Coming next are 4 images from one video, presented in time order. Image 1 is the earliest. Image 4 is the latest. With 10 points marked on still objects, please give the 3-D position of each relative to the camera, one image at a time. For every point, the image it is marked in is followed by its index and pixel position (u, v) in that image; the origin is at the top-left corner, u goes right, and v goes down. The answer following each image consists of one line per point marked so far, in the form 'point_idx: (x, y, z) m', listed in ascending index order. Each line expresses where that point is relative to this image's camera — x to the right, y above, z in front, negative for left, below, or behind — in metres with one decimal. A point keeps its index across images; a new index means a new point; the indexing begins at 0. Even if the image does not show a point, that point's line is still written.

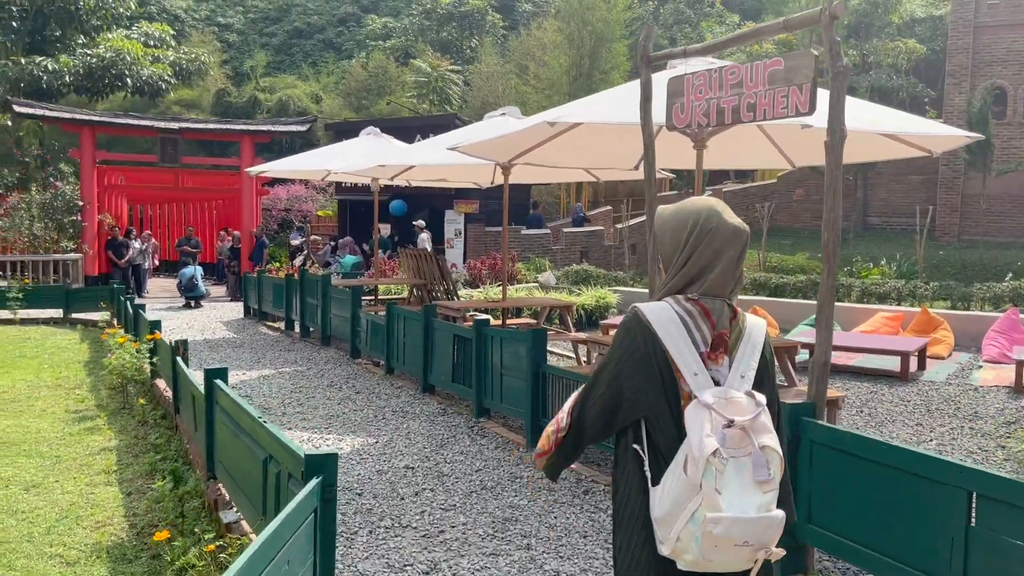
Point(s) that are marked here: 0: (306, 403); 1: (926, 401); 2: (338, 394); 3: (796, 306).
0: (-1.7, -1.0, +7.2) m
1: (+3.7, -1.0, +7.7) m
2: (-1.5, -0.9, +7.6) m
3: (+3.9, -0.2, +11.6) m
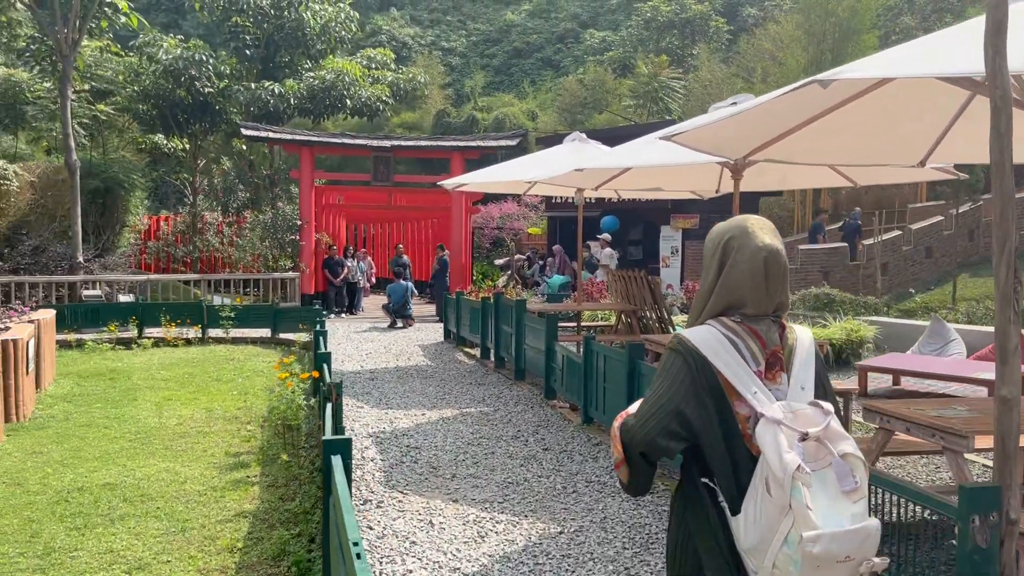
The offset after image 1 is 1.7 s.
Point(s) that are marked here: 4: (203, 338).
0: (-0.2, -1.2, +5.9) m
1: (+5.2, -1.3, +5.0) m
2: (+0.1, -1.2, +6.2) m
3: (+6.3, -0.6, +8.7) m
4: (-5.1, -0.8, +14.2) m
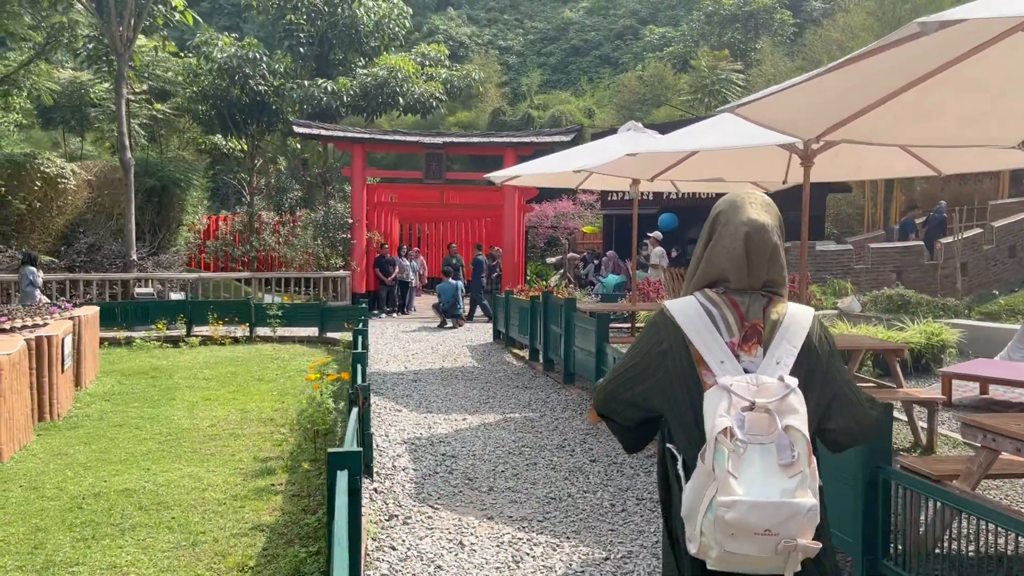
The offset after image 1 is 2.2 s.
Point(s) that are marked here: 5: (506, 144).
0: (+0.1, -1.2, +5.4) m
1: (+5.4, -1.3, +4.1) m
2: (+0.4, -1.1, +5.6) m
3: (+6.8, -0.6, +7.8) m
4: (-4.3, -0.8, +14.0) m
5: (-0.1, +3.3, +19.5) m
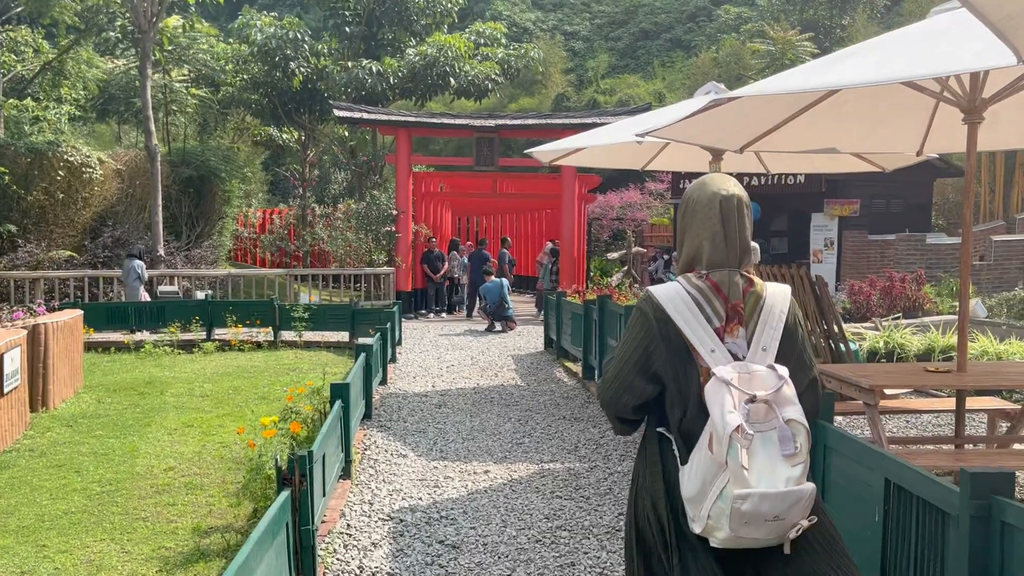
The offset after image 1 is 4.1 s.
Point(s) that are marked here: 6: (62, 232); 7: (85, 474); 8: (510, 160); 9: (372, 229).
0: (+0.2, -1.2, +3.6) m
1: (+5.4, -1.4, +1.8) m
2: (+0.5, -1.2, +3.8) m
3: (+7.1, -0.7, +5.4) m
4: (-3.5, -0.8, +12.5) m
5: (+1.1, +3.4, +17.7) m
6: (-8.5, +1.1, +16.1) m
7: (-2.9, -1.3, +5.8) m
8: (0.0, +2.7, +18.1) m
9: (-2.9, +1.2, +18.0) m
